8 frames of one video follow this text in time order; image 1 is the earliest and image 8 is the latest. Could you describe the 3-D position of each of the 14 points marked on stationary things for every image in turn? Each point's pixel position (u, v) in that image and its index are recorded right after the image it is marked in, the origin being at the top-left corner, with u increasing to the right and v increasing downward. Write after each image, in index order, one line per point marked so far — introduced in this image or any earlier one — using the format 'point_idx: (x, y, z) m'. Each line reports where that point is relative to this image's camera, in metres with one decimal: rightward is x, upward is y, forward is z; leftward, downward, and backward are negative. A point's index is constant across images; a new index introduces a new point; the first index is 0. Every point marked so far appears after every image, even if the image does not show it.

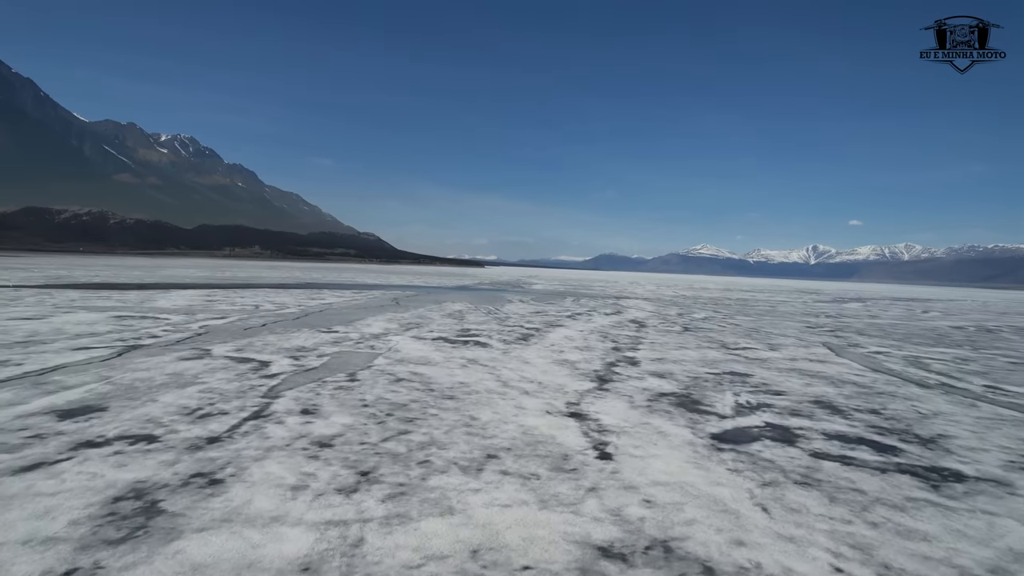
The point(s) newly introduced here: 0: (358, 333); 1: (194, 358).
0: (-2.1, -0.6, +8.8) m
1: (-3.0, -0.7, +6.1) m
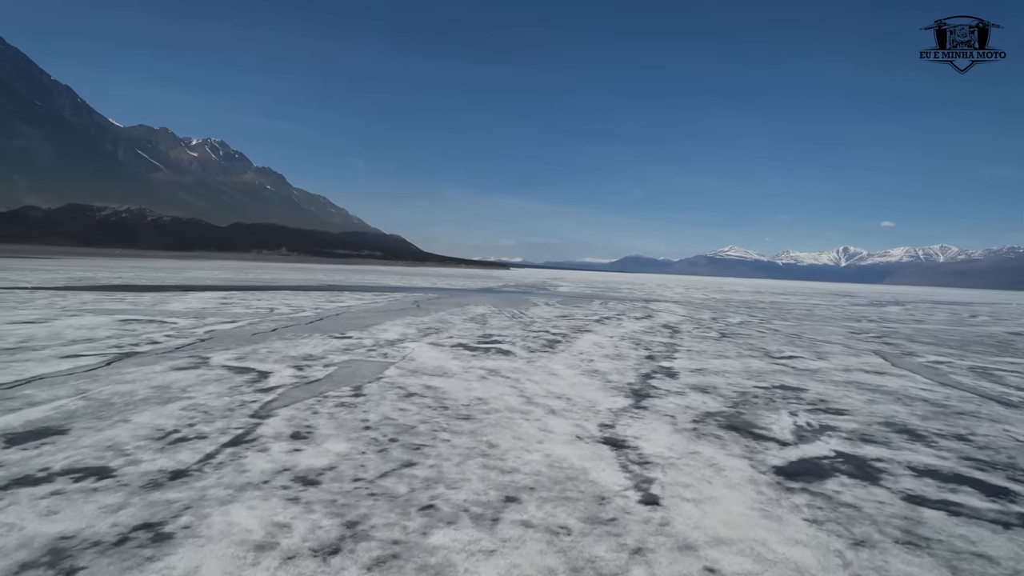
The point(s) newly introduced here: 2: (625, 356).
0: (-1.8, -0.7, +8.2) m
1: (-2.8, -0.7, +5.6) m
2: (+1.3, -0.8, +7.8) m
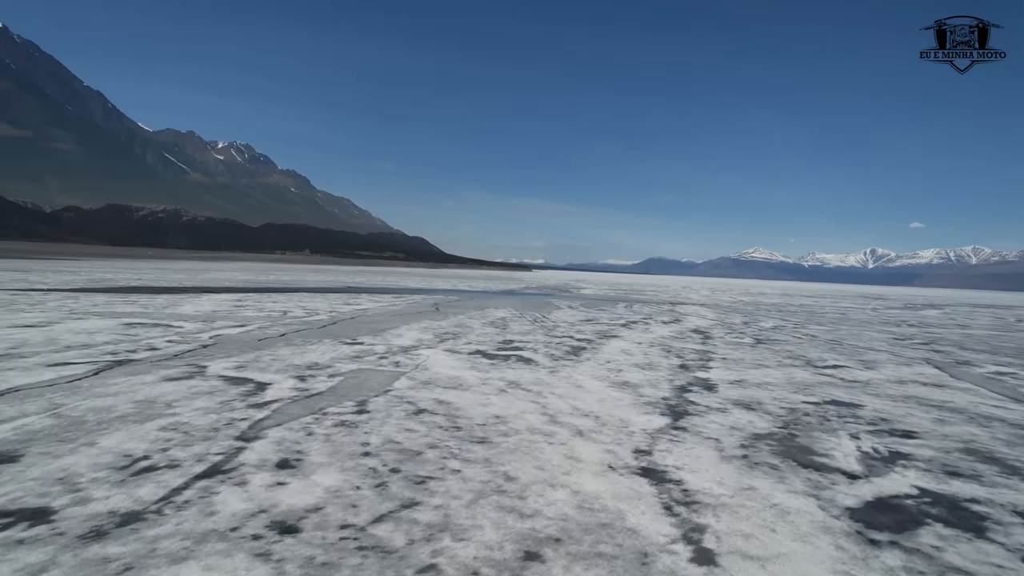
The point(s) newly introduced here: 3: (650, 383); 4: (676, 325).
0: (-1.5, -0.7, +7.8) m
1: (-2.6, -0.7, +5.1) m
2: (+1.6, -0.9, +7.2) m
3: (+1.3, -0.9, +6.1) m
4: (+3.4, -0.8, +13.4) m
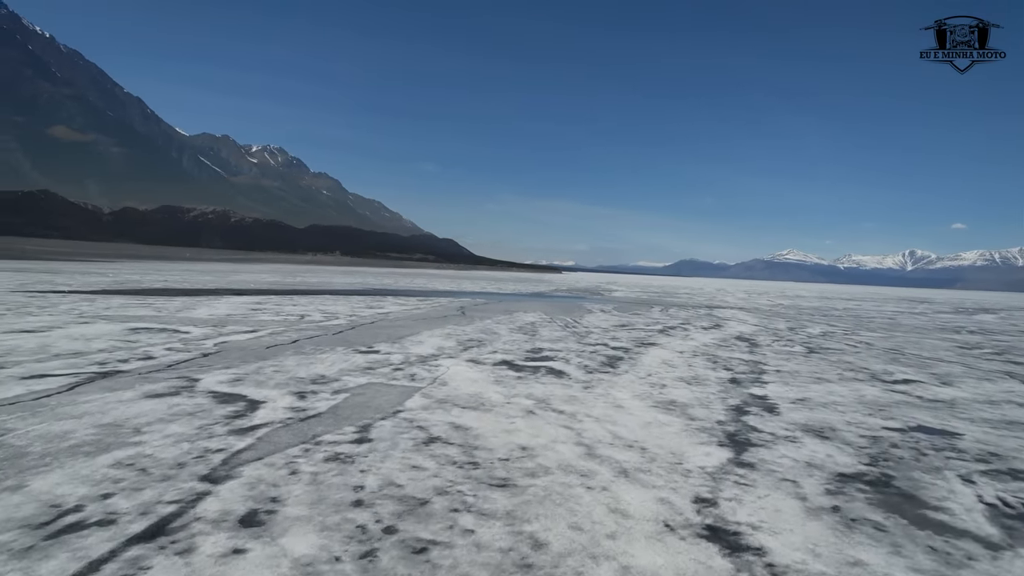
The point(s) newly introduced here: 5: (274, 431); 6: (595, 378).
0: (-1.2, -0.7, +7.1) m
1: (-2.4, -0.7, +4.5) m
2: (+1.9, -0.9, +6.4) m
3: (+1.5, -0.9, +5.3) m
4: (+4.0, -0.8, +12.5) m
5: (-1.4, -0.8, +3.8) m
6: (+0.8, -0.9, +6.2) m
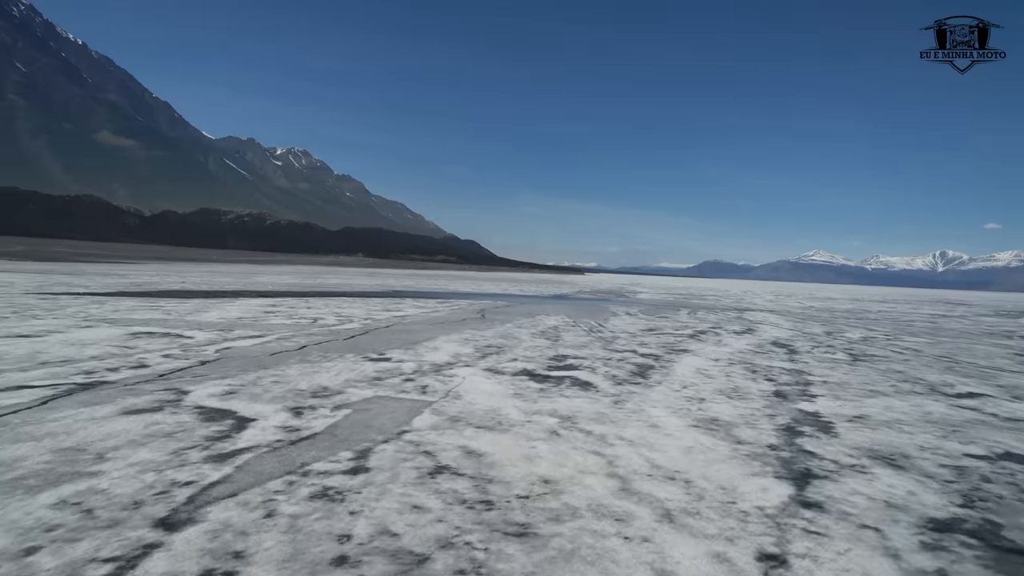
0: (-1.0, -0.8, +6.6) m
1: (-2.3, -0.8, +4.0) m
2: (+2.1, -0.9, +5.8) m
3: (+1.7, -1.0, +4.7) m
4: (+4.4, -0.9, +11.8) m
5: (-1.3, -0.9, +3.3) m
6: (+1.0, -0.9, +5.6) m
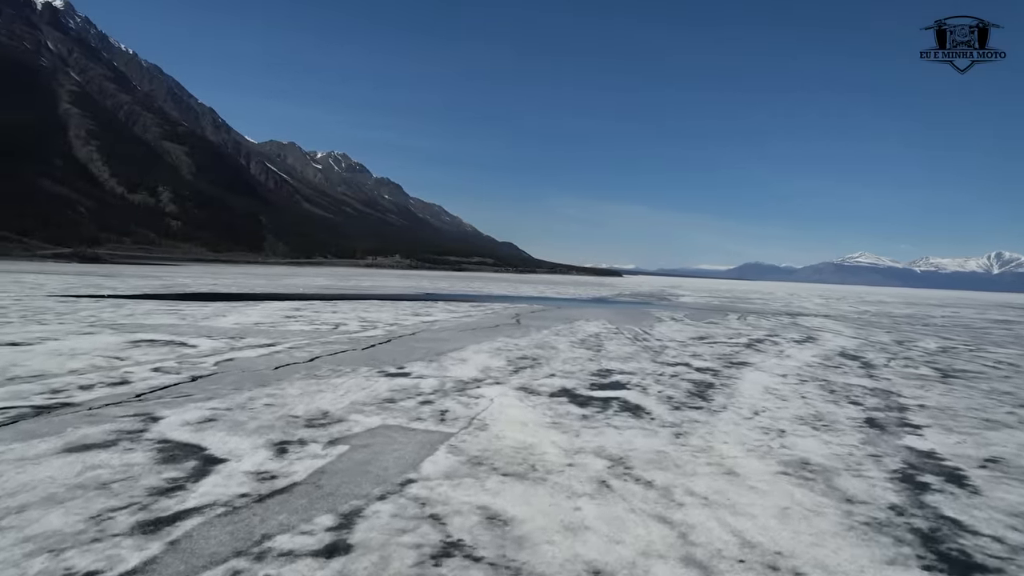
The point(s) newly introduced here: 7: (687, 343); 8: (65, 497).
0: (-0.7, -0.8, +5.7) m
1: (-2.1, -0.8, +3.3) m
2: (+2.3, -1.0, +4.7) m
3: (+1.9, -1.0, +3.7) m
4: (+5.0, -1.0, +10.6) m
5: (-1.1, -0.9, +2.5) m
6: (+1.2, -0.9, +4.7) m
7: (+2.7, -0.9, +10.1) m
8: (-1.8, -0.8, +2.6) m
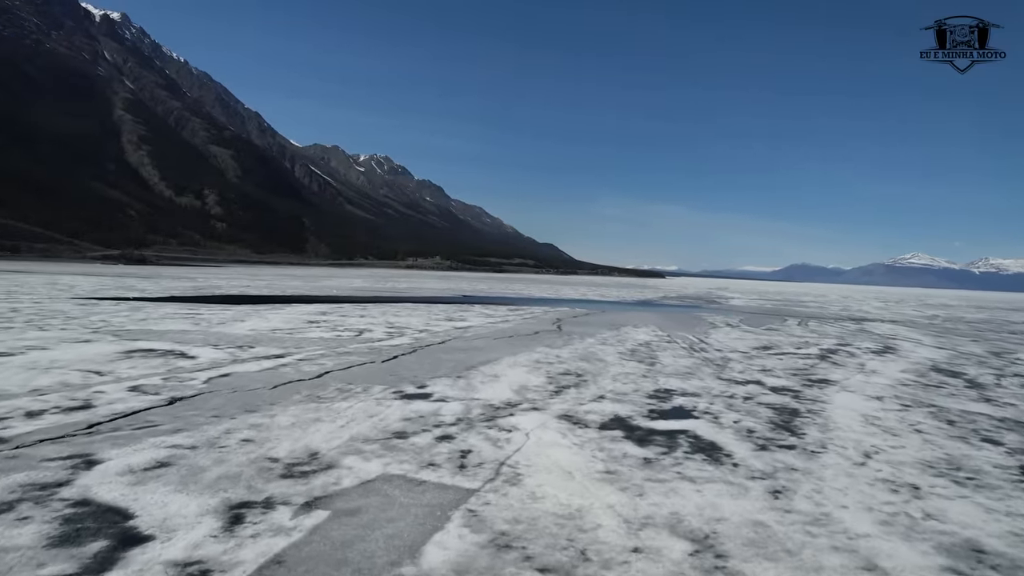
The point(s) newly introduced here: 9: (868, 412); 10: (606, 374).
0: (-0.4, -0.8, +4.7) m
1: (-2.0, -0.8, +2.4) m
2: (+2.6, -1.0, +3.6) m
3: (+2.1, -1.0, +2.5) m
4: (+5.6, -1.0, +9.3) m
5: (-1.1, -0.9, +1.5) m
6: (+1.5, -1.0, +3.6) m
7: (+3.3, -0.9, +8.9) m
8: (-1.7, -0.9, +1.7) m
9: (+2.8, -1.0, +5.2) m
10: (+0.9, -0.8, +6.5) m
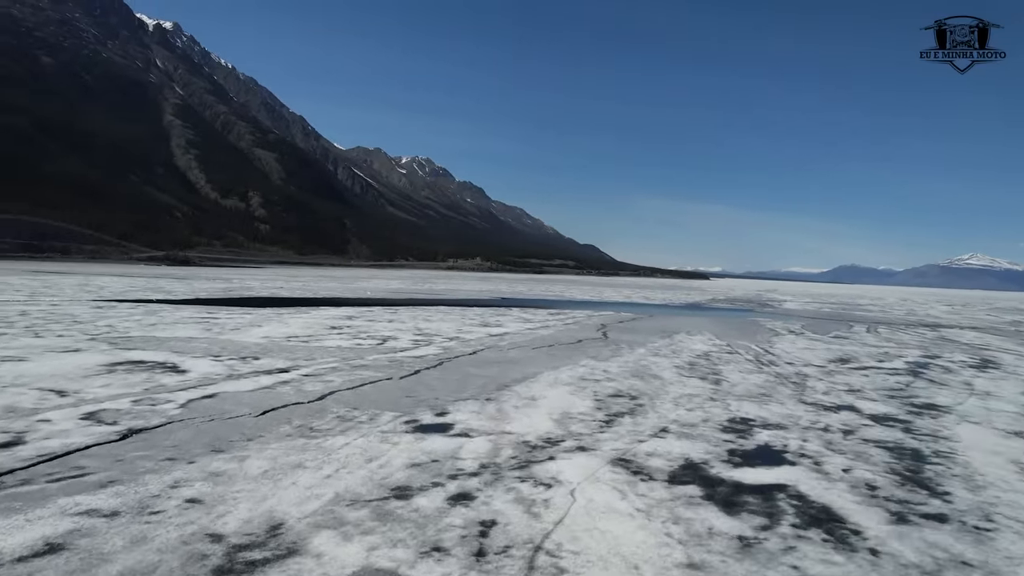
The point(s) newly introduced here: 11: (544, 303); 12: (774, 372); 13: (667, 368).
0: (-0.1, -0.9, +3.7) m
1: (-1.9, -0.9, +1.5) m
2: (+2.7, -1.1, +2.4) m
3: (+2.1, -1.1, +1.4) m
4: (+6.1, -1.1, +7.9) m
5: (-1.0, -0.9, +0.6) m
6: (+1.6, -1.0, +2.5) m
7: (+3.8, -1.0, +7.7) m
8: (-1.6, -0.9, +0.8) m
9: (+3.1, -1.0, +4.0) m
10: (+1.3, -0.9, +5.4) m
11: (+0.8, -0.4, +17.3) m
12: (+2.9, -0.9, +7.2) m
13: (+1.6, -0.8, +6.9) m
